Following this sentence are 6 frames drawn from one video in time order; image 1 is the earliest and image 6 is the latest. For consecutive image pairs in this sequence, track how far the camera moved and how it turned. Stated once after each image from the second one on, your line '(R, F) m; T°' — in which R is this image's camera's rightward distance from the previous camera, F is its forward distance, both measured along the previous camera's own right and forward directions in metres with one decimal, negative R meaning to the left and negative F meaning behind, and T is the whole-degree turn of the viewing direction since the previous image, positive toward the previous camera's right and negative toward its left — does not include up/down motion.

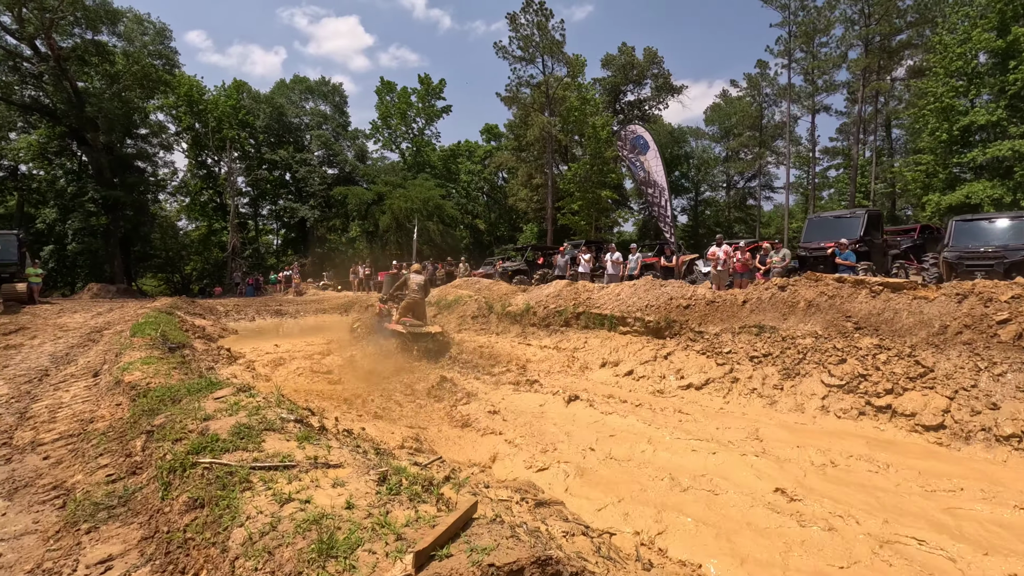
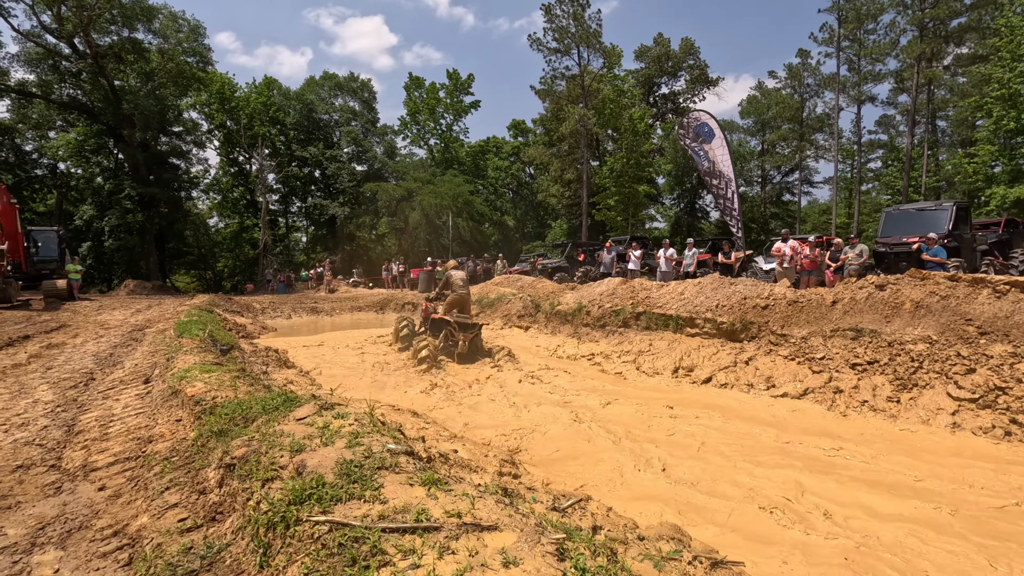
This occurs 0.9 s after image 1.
(-0.7, +0.6) m; -2°
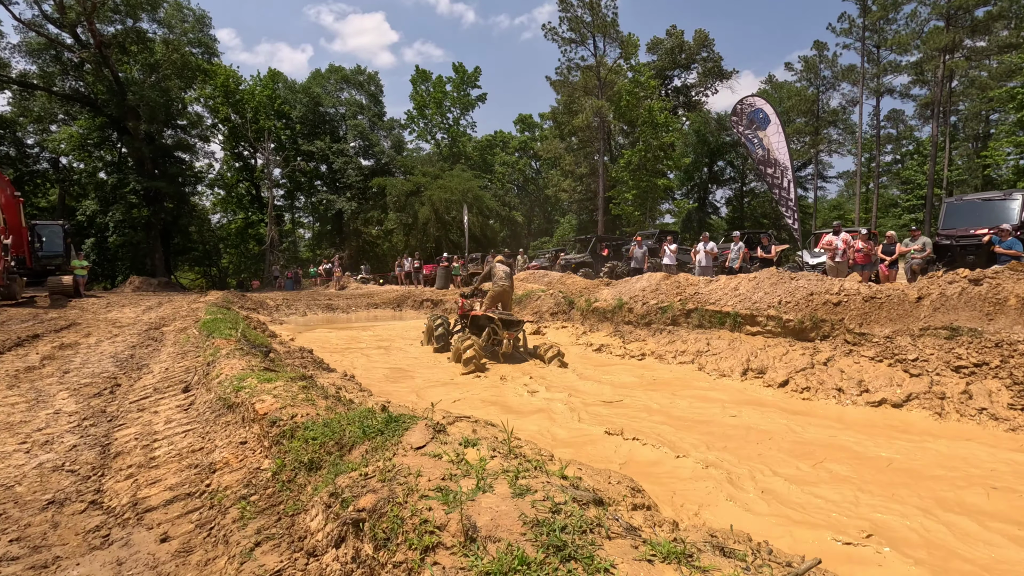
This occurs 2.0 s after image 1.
(-0.8, +0.6) m; 0°
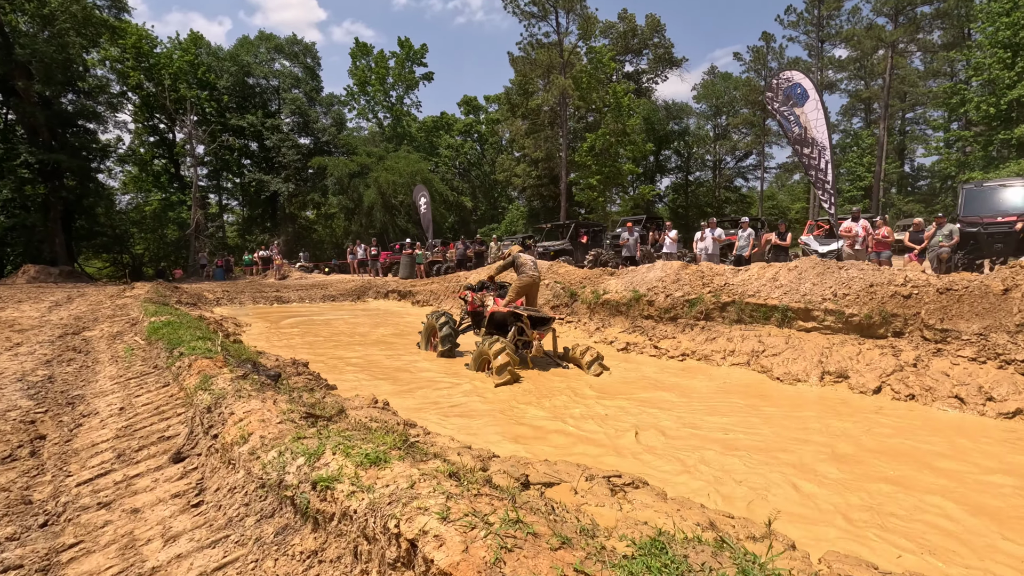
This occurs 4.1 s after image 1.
(-1.4, +1.5) m; +7°
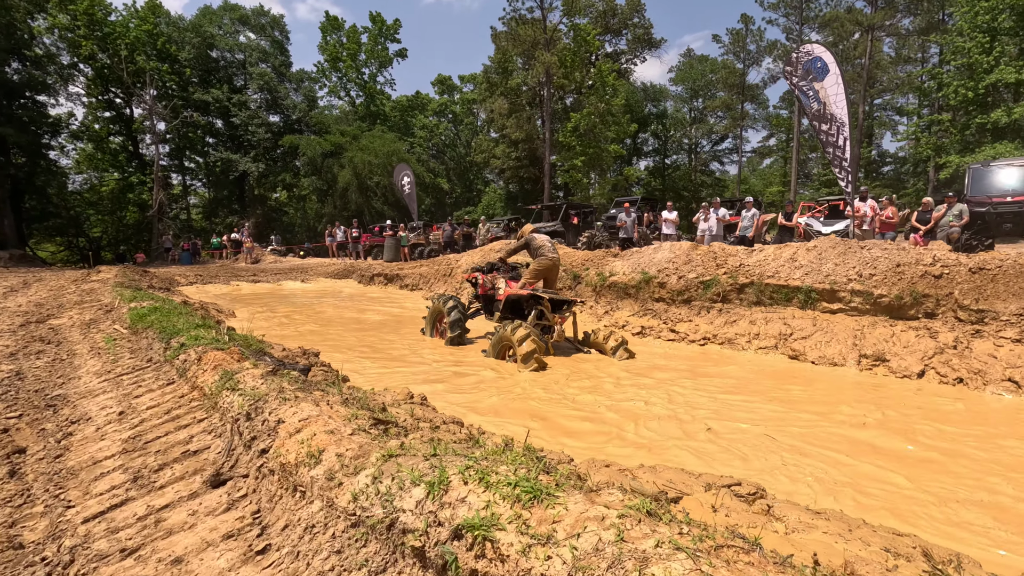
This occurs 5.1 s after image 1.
(-0.6, +0.5) m; +3°
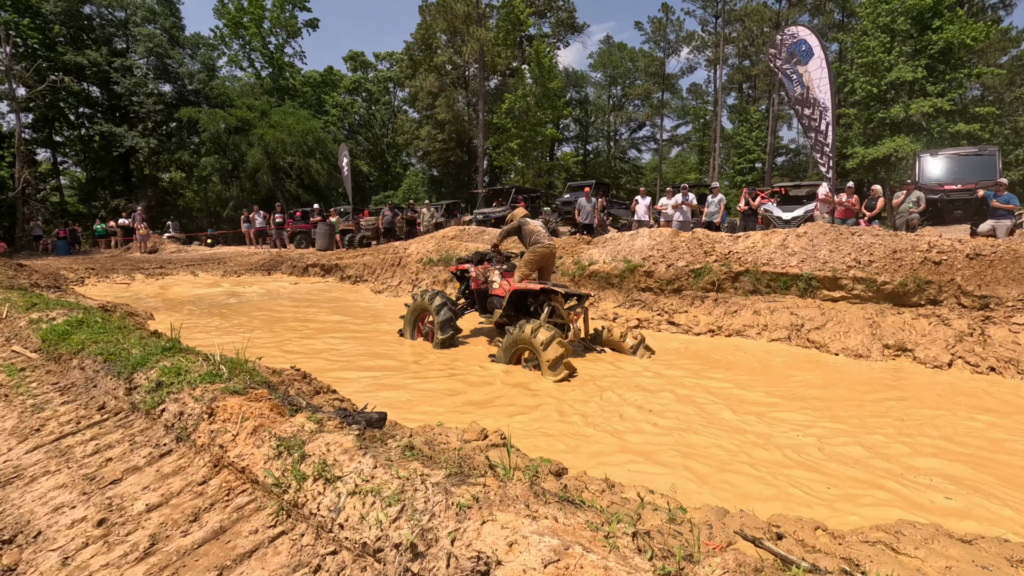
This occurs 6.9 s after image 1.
(-1.1, +1.0) m; +9°
